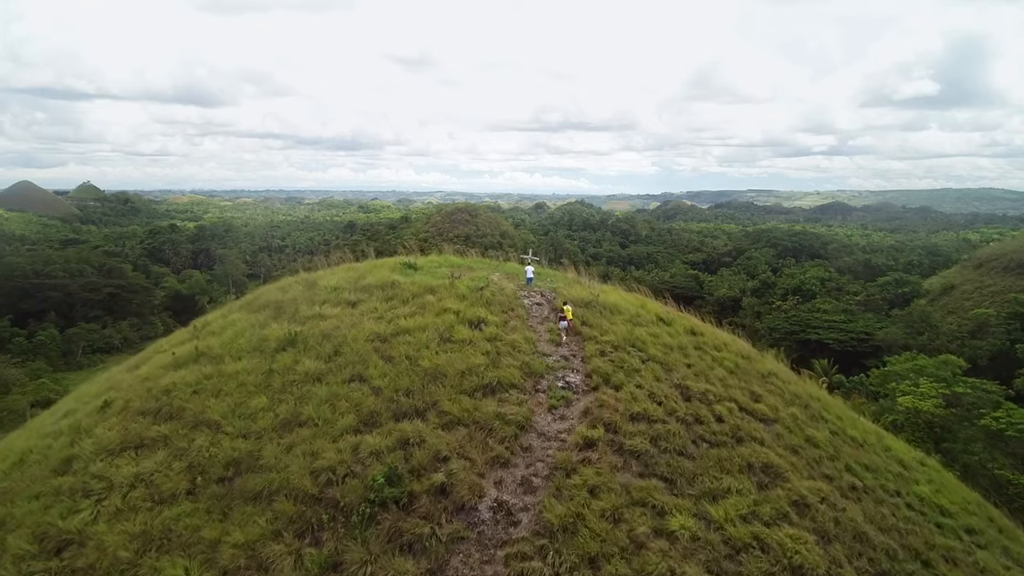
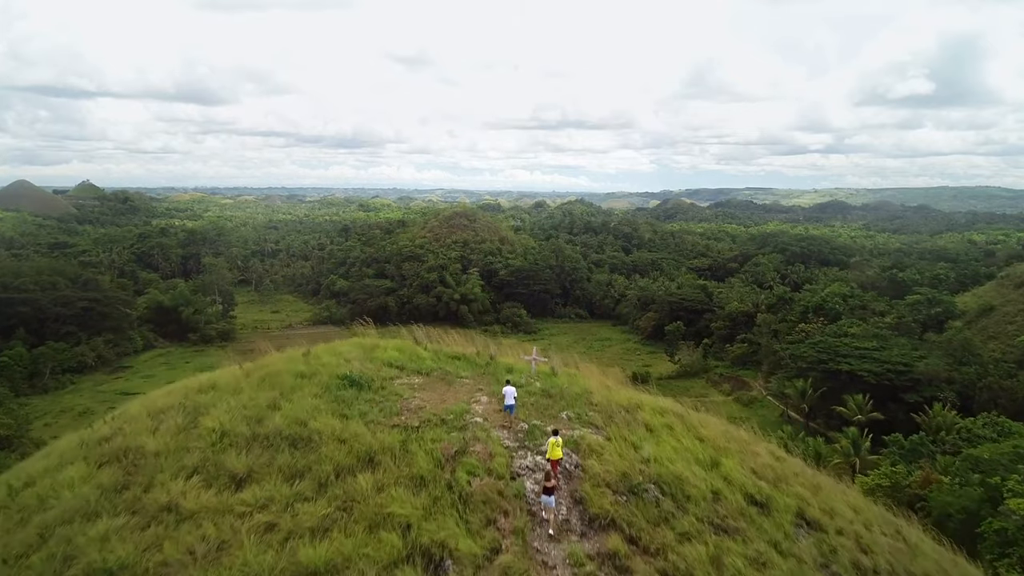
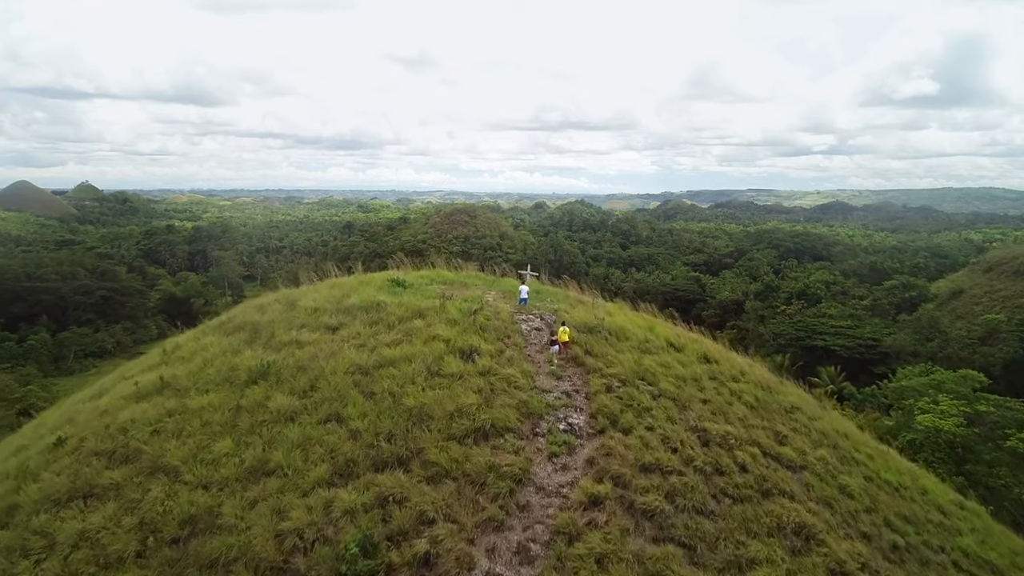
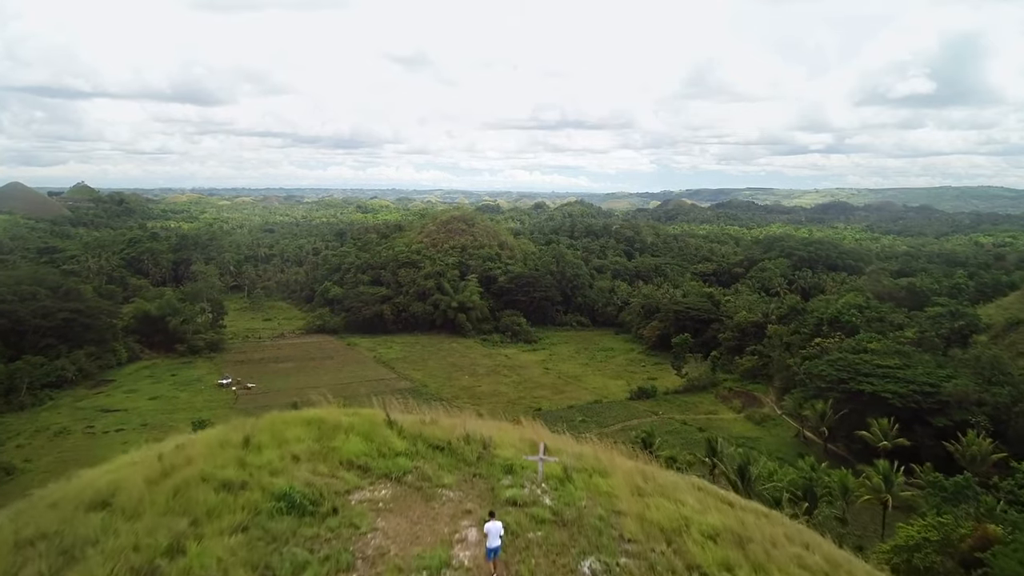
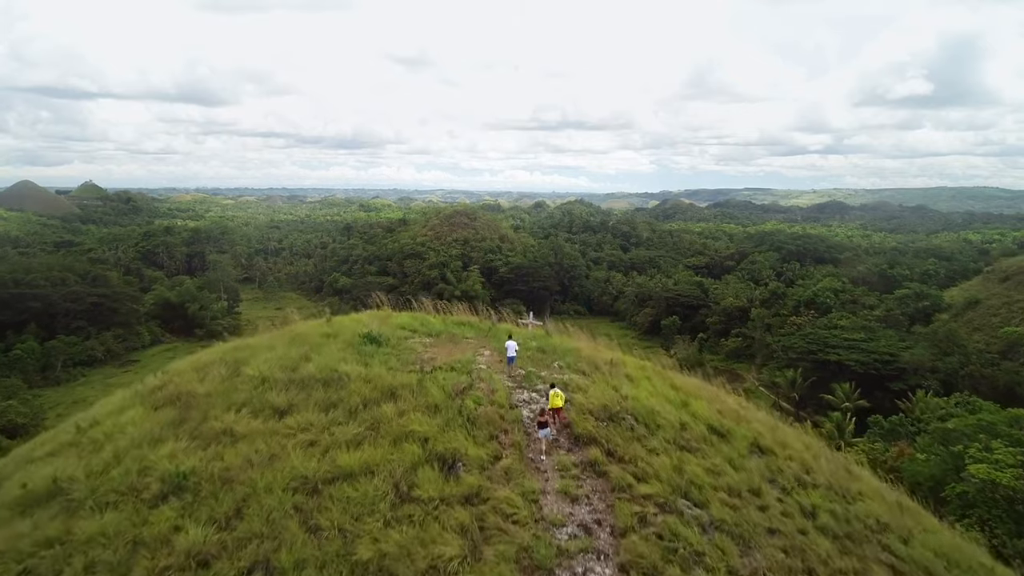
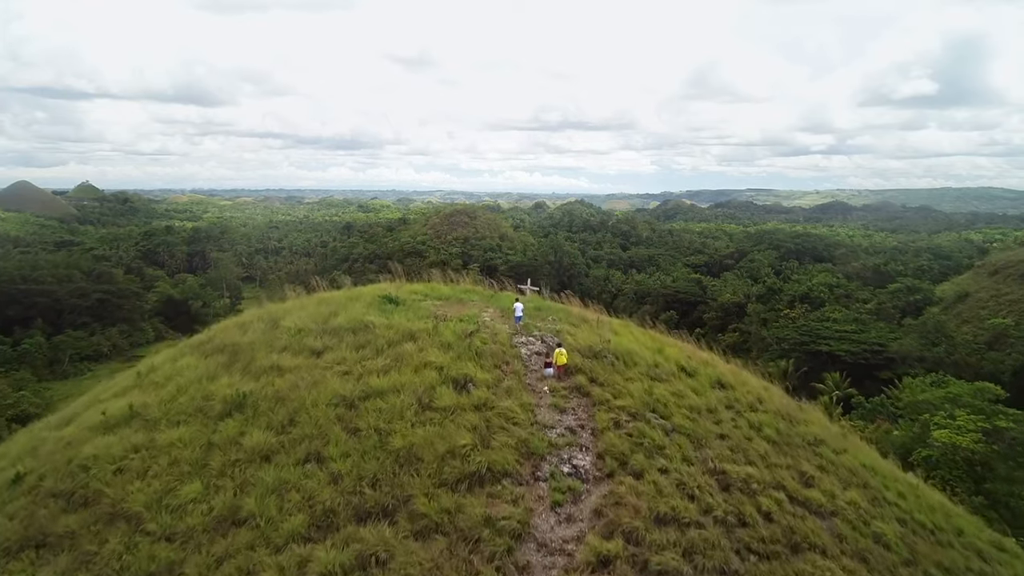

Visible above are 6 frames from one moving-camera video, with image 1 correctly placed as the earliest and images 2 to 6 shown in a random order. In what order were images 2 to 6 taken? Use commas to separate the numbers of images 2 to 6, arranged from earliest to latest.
3, 6, 5, 2, 4
